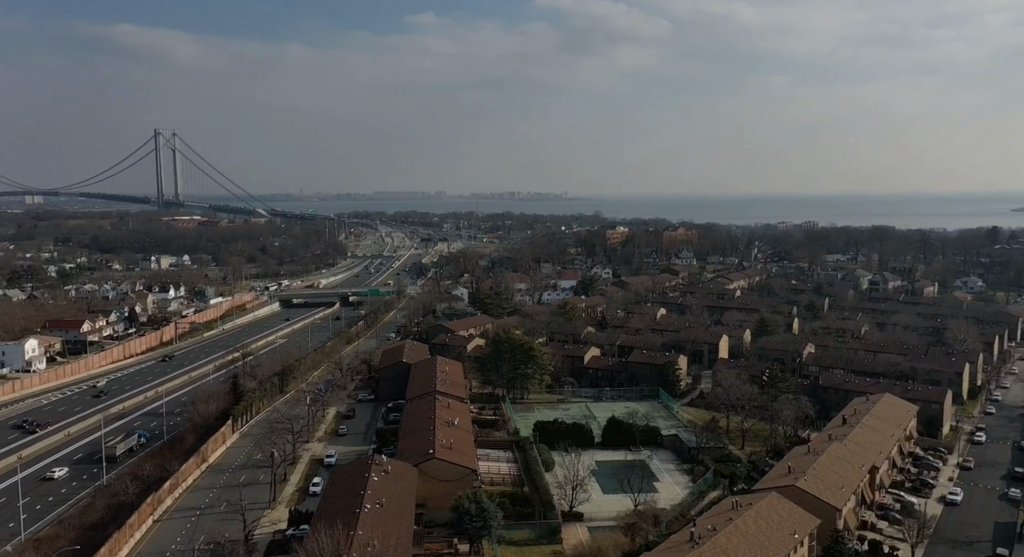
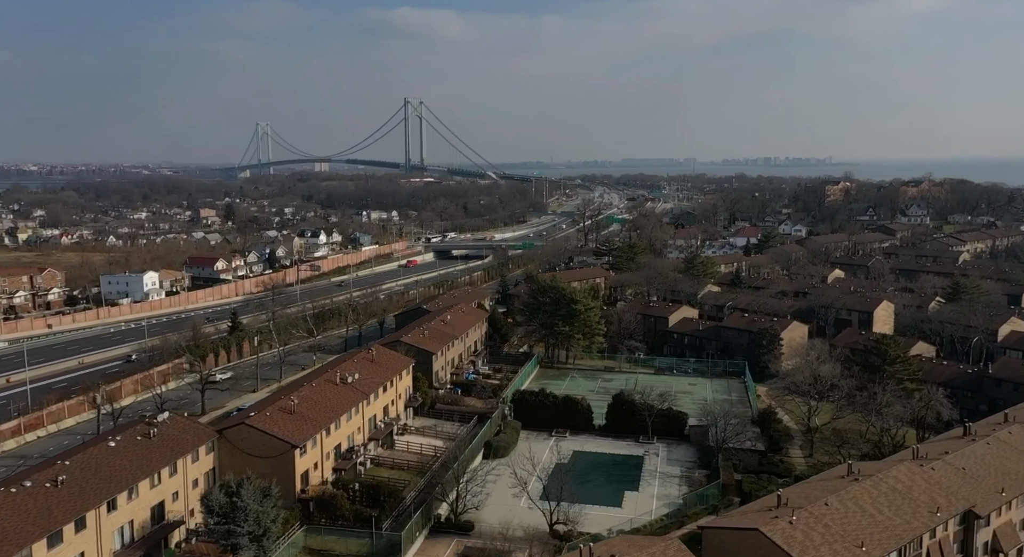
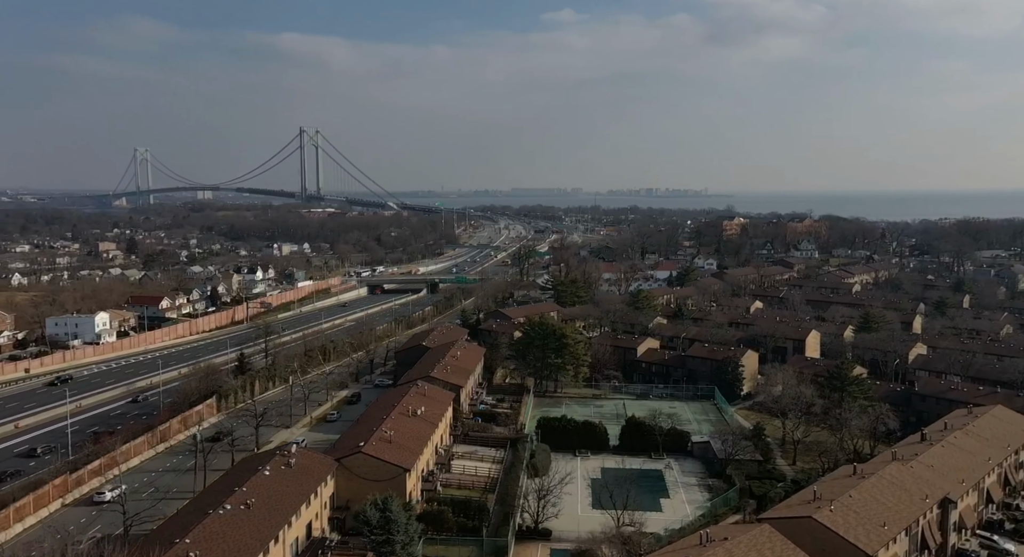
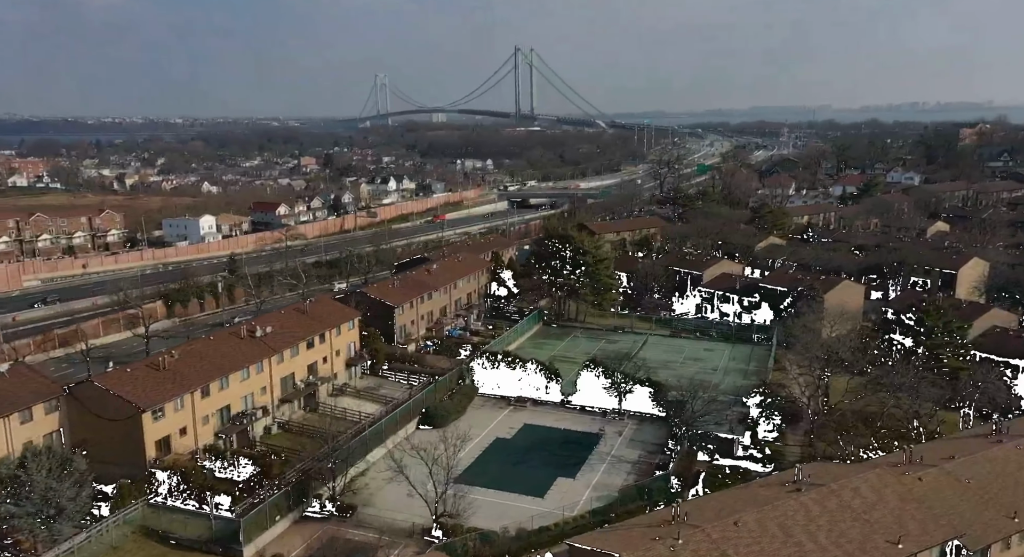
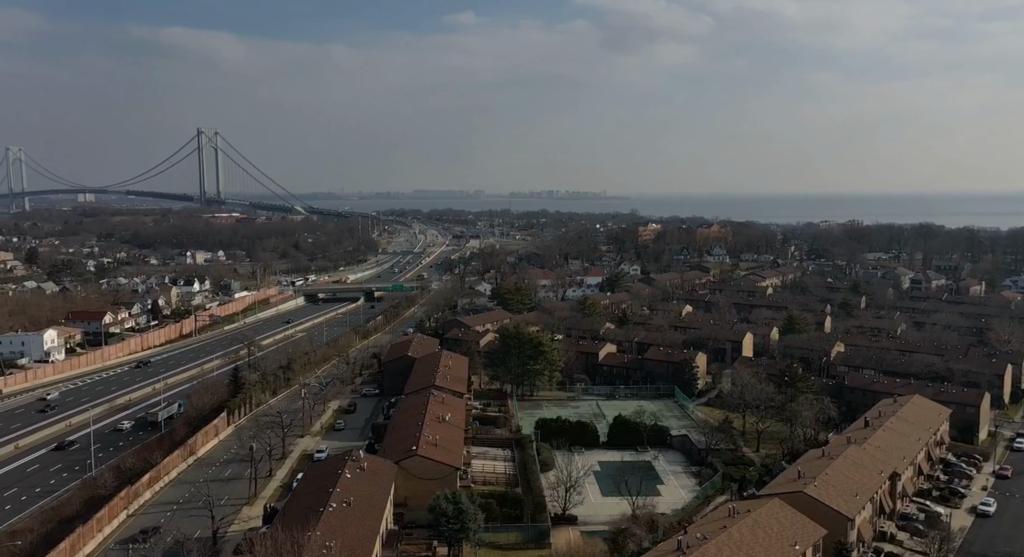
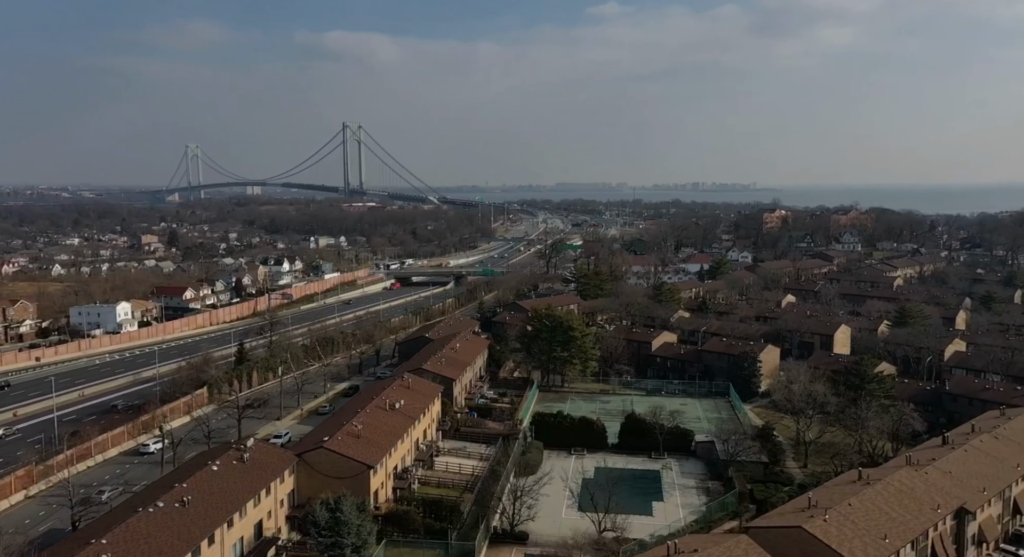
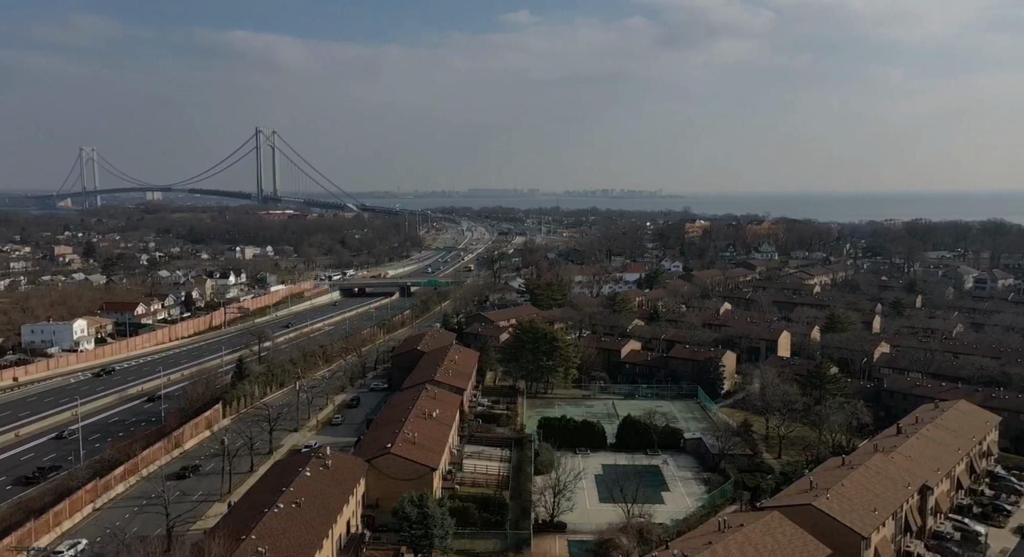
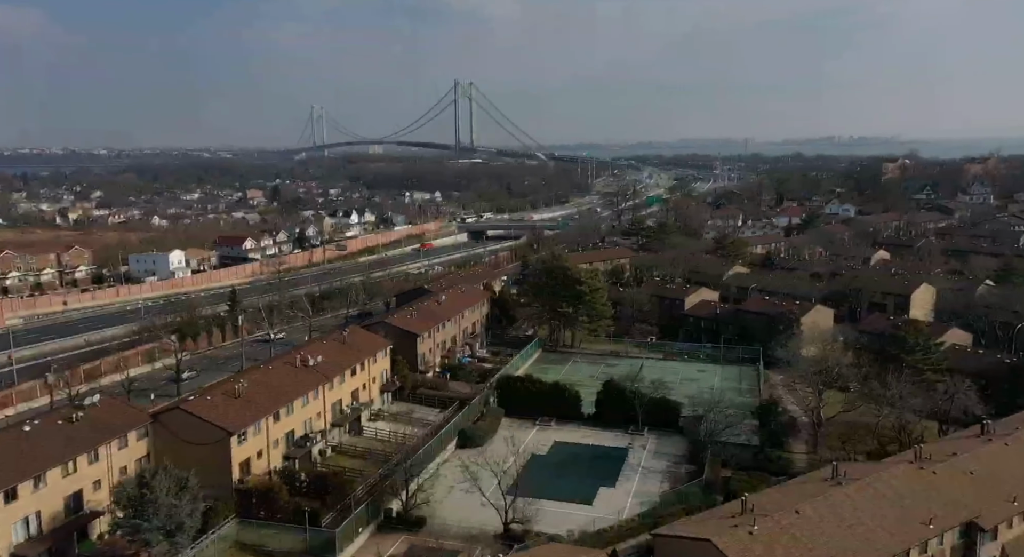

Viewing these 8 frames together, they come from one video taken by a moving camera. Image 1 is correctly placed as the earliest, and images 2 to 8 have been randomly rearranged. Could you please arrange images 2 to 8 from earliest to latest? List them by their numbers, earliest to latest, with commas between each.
5, 7, 3, 6, 2, 8, 4
